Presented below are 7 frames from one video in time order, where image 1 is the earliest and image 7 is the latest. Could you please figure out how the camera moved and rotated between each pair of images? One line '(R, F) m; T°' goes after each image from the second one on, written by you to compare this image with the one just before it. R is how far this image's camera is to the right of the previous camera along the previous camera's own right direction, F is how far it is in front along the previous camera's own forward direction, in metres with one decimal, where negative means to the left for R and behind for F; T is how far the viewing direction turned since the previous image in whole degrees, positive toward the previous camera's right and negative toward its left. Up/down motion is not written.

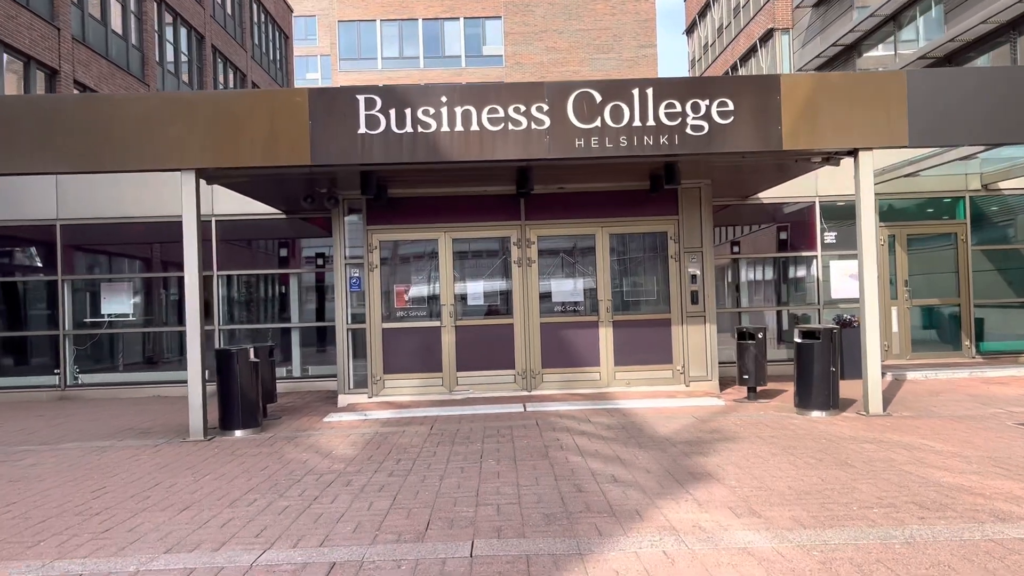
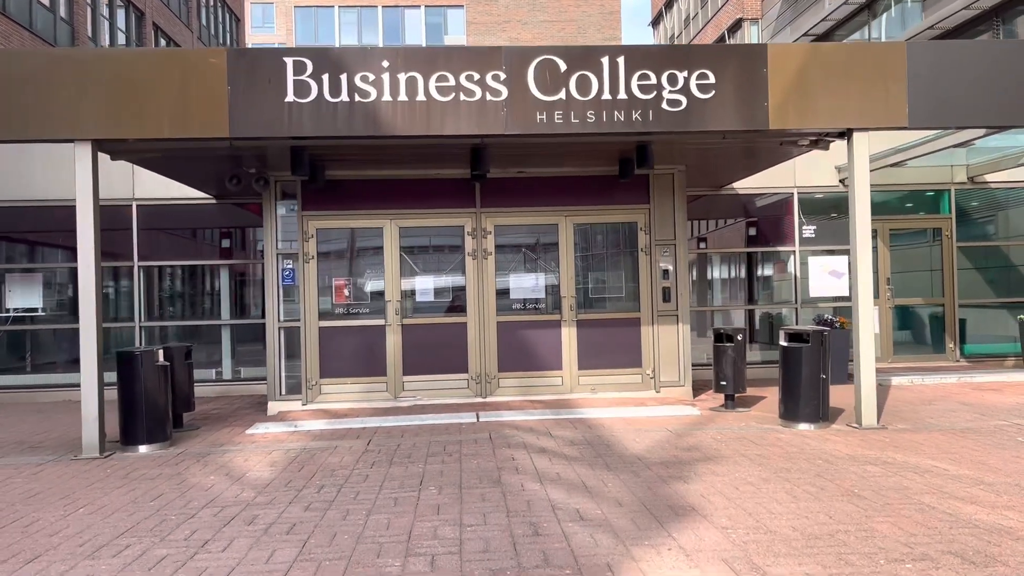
(+0.1, +1.1) m; +3°
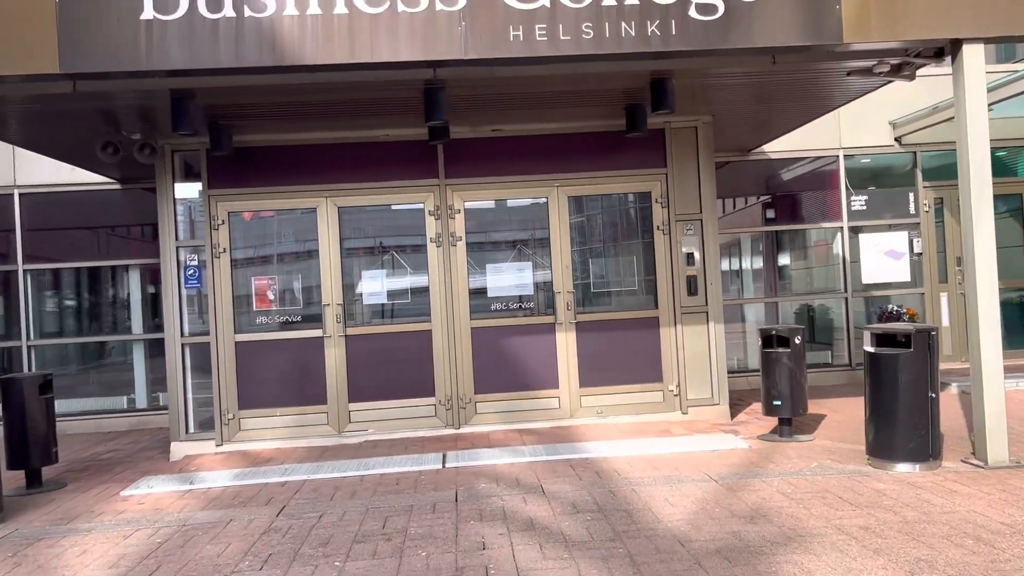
(+0.2, +2.3) m; 0°
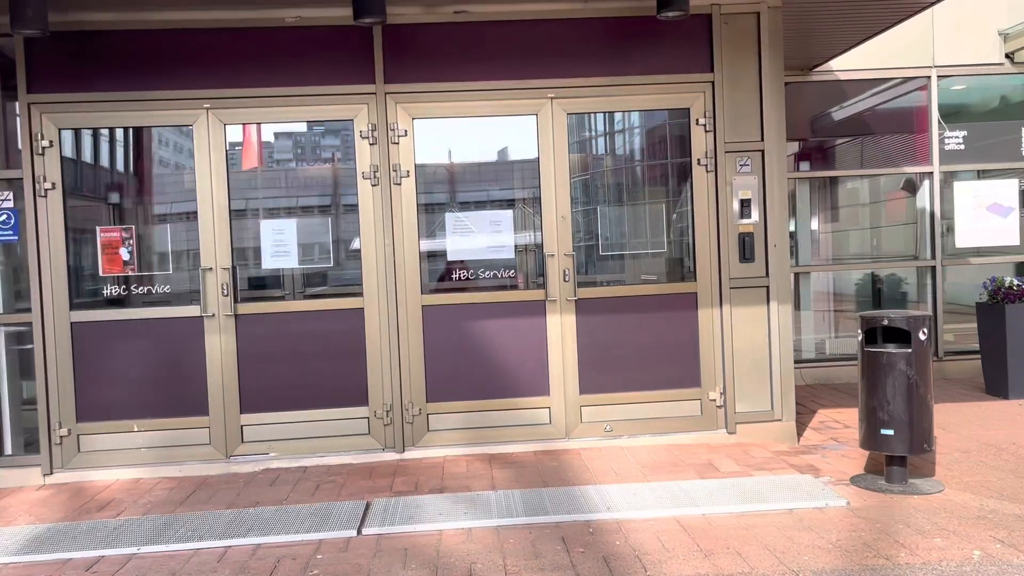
(+0.2, +2.3) m; 0°
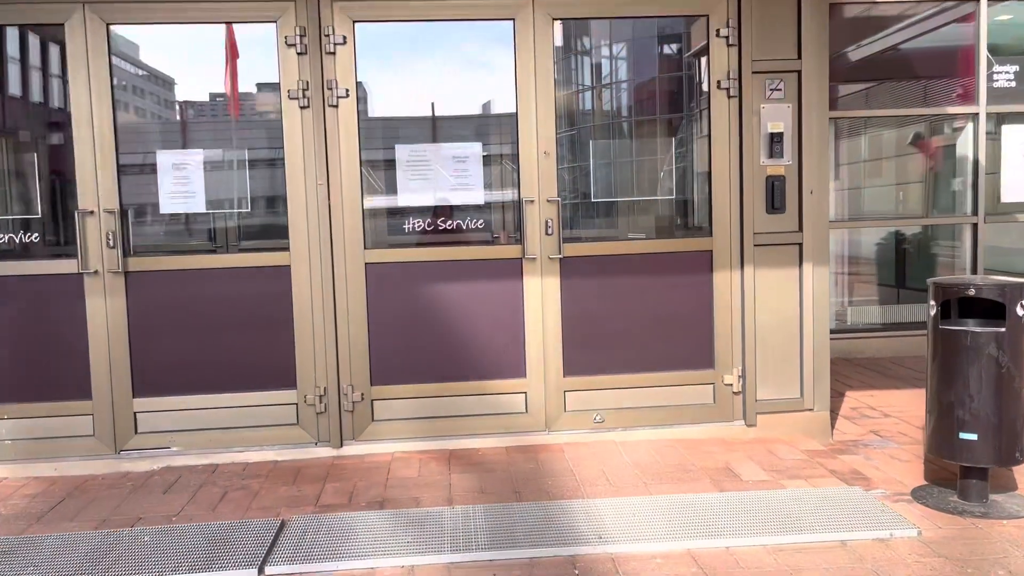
(+0.1, +1.0) m; +1°
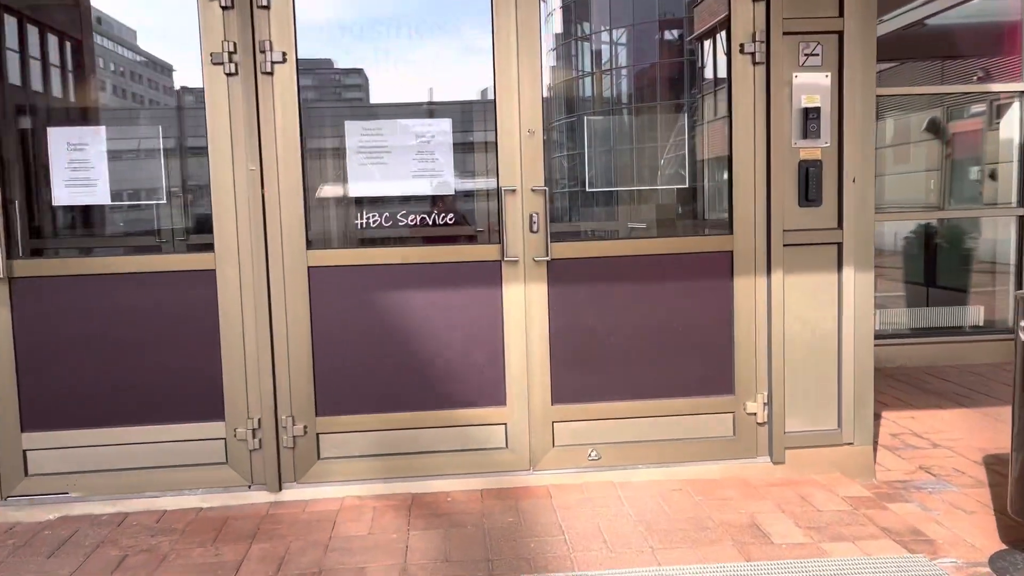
(+0.1, +0.7) m; 0°
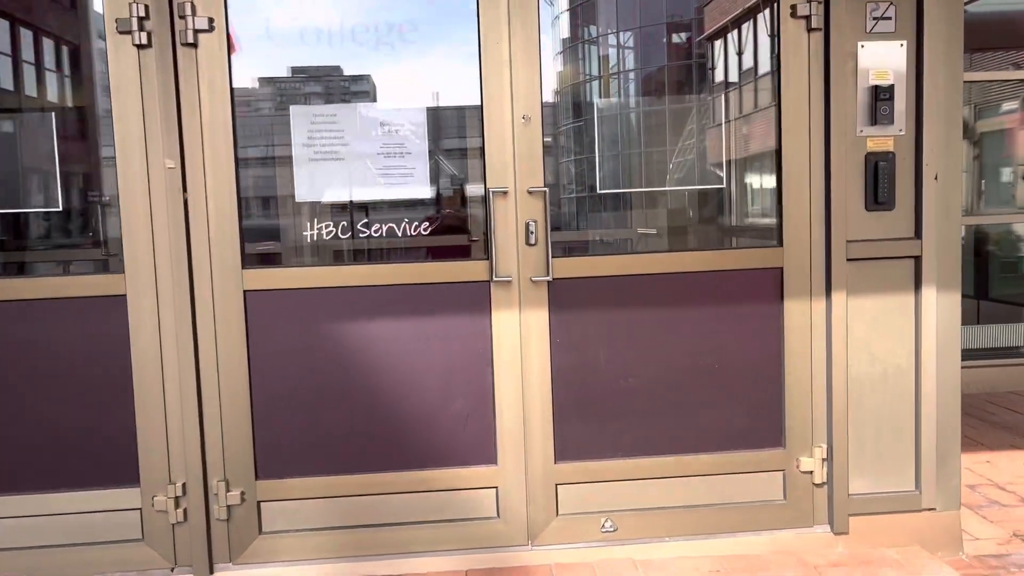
(+0.1, +0.7) m; -1°
